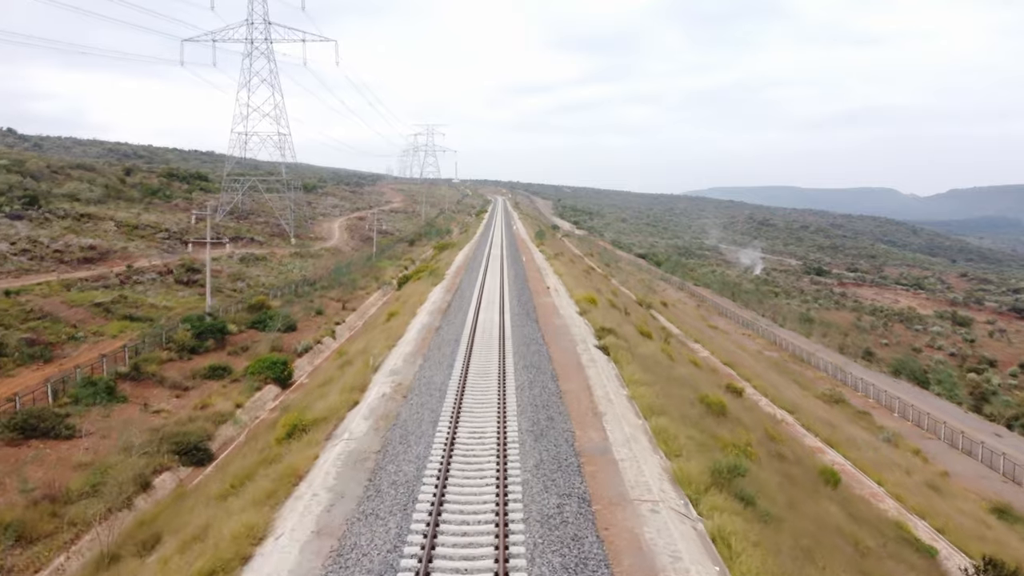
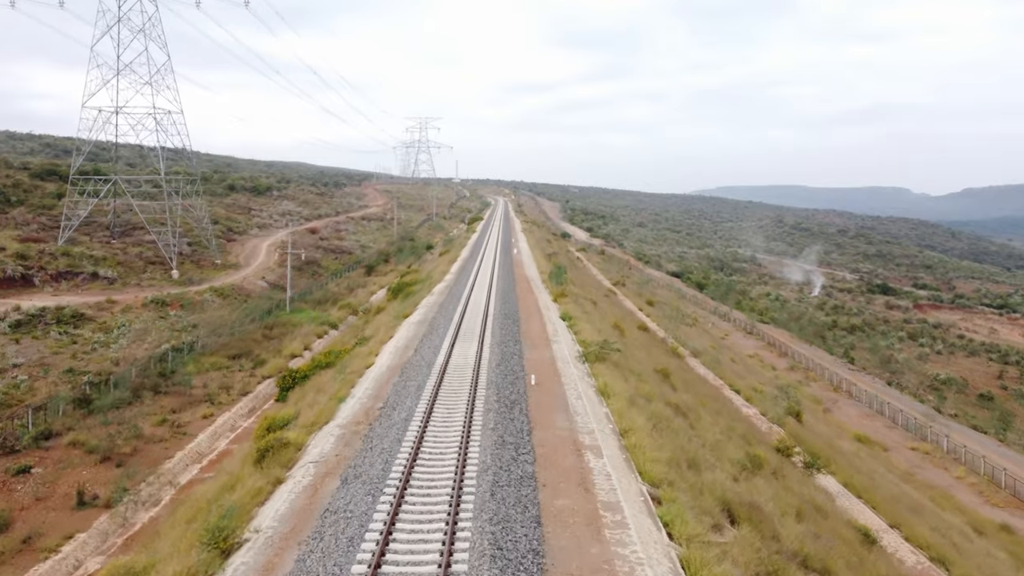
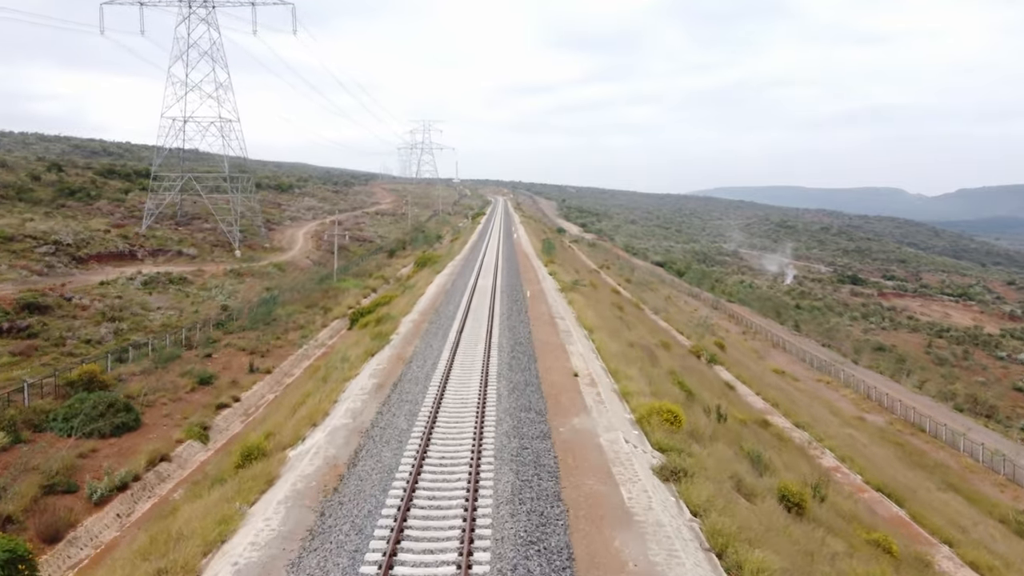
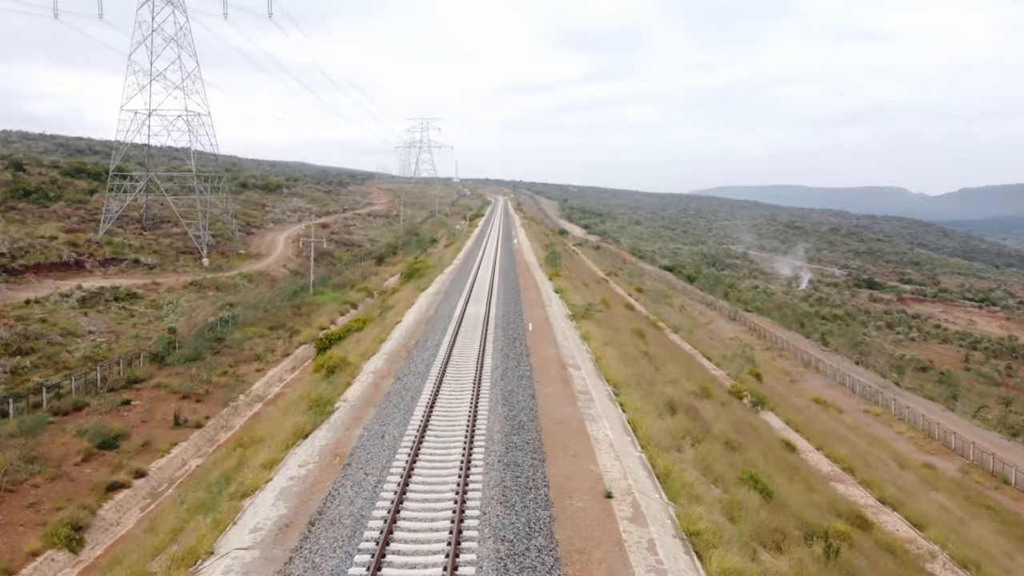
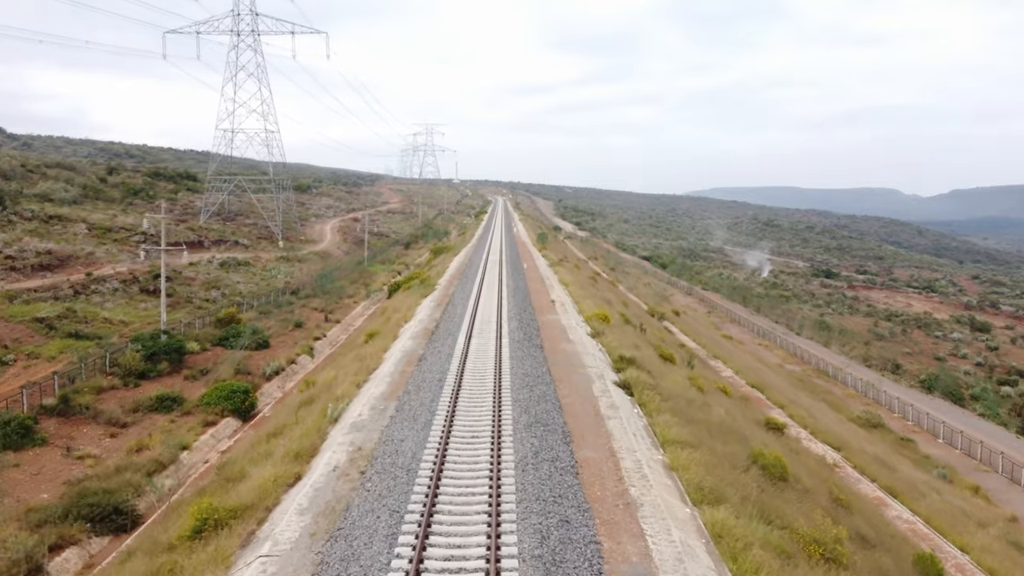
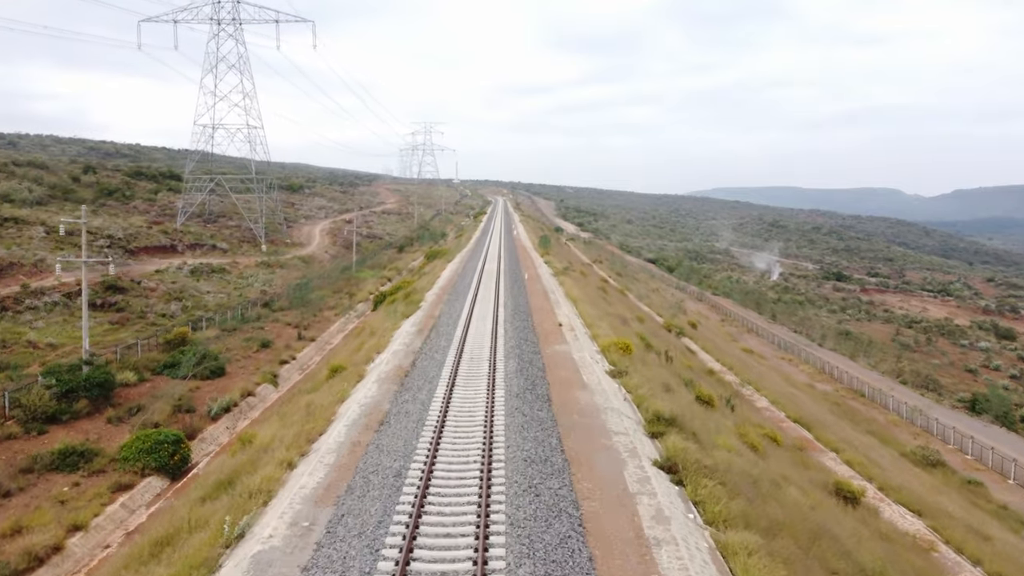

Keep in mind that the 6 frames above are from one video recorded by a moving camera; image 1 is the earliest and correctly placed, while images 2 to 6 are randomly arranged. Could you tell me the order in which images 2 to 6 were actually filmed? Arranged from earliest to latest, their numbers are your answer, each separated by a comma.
5, 6, 3, 4, 2
